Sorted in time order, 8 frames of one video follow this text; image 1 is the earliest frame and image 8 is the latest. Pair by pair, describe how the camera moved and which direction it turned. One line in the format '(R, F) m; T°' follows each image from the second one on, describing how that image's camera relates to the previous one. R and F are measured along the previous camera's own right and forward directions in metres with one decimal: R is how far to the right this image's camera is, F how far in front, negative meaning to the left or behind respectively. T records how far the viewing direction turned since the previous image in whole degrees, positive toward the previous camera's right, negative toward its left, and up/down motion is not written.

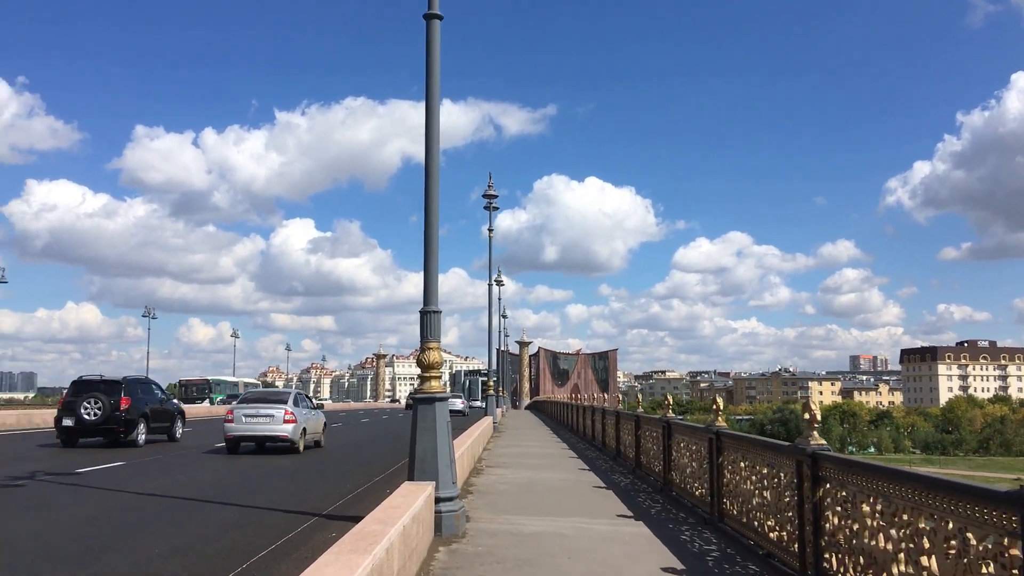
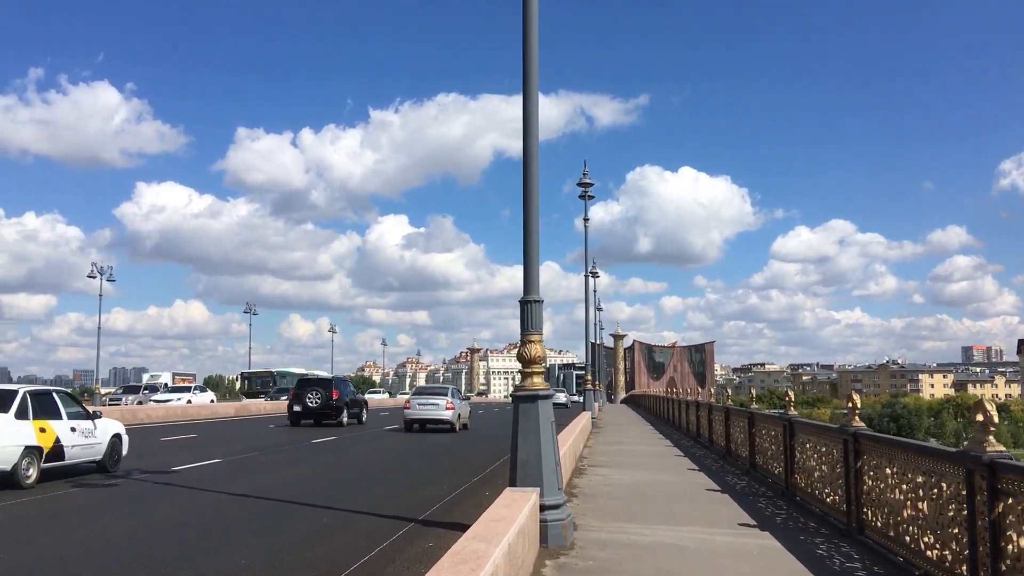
(-0.1, +0.8) m; -6°
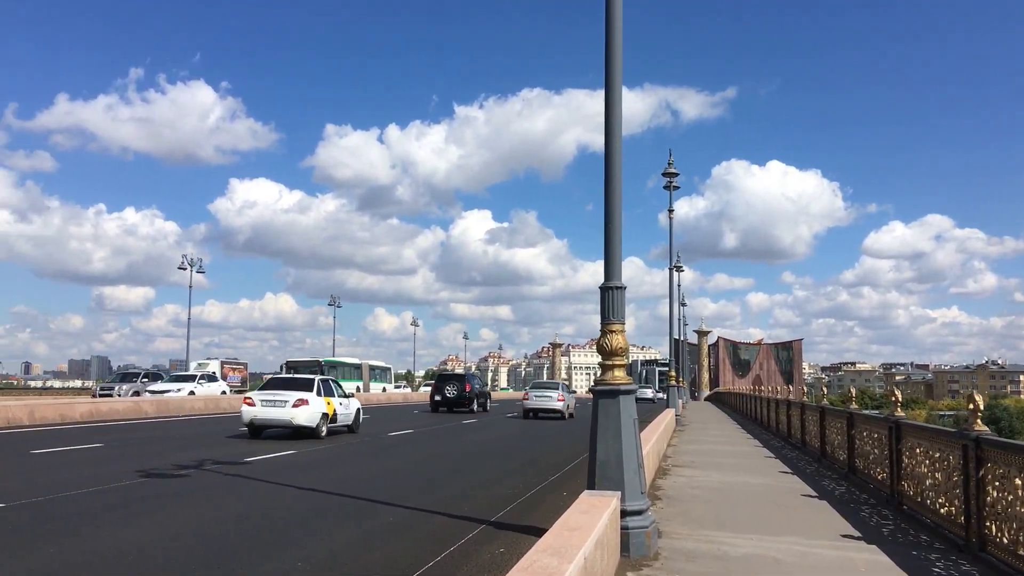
(0.0, +0.6) m; -5°
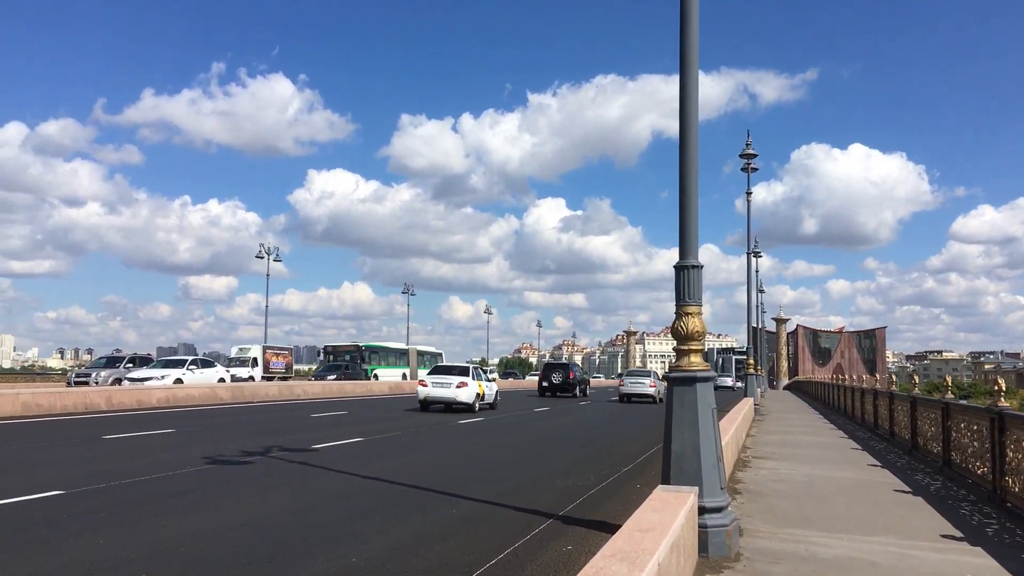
(0.0, +0.5) m; -5°
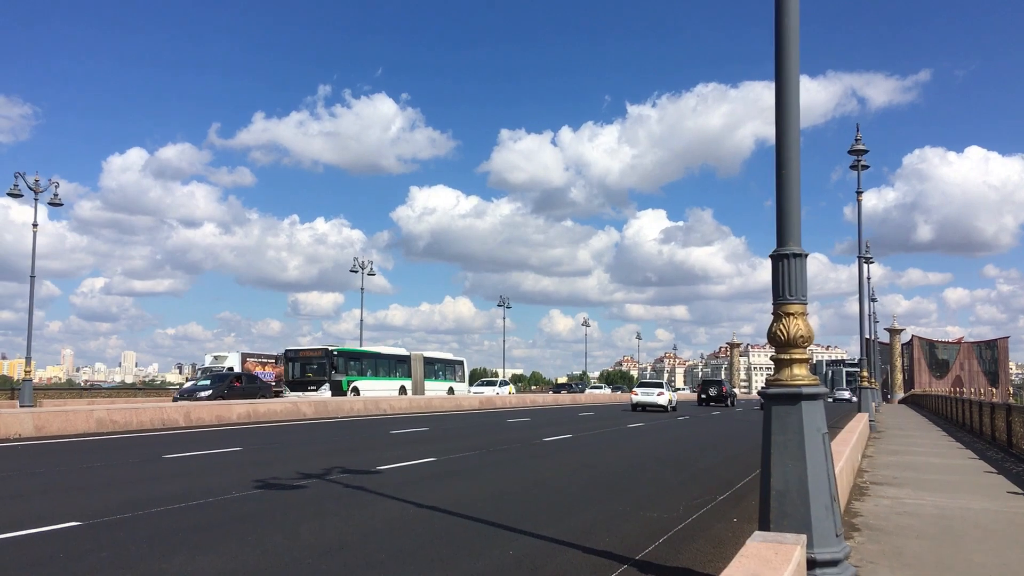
(+0.3, +1.2) m; -6°
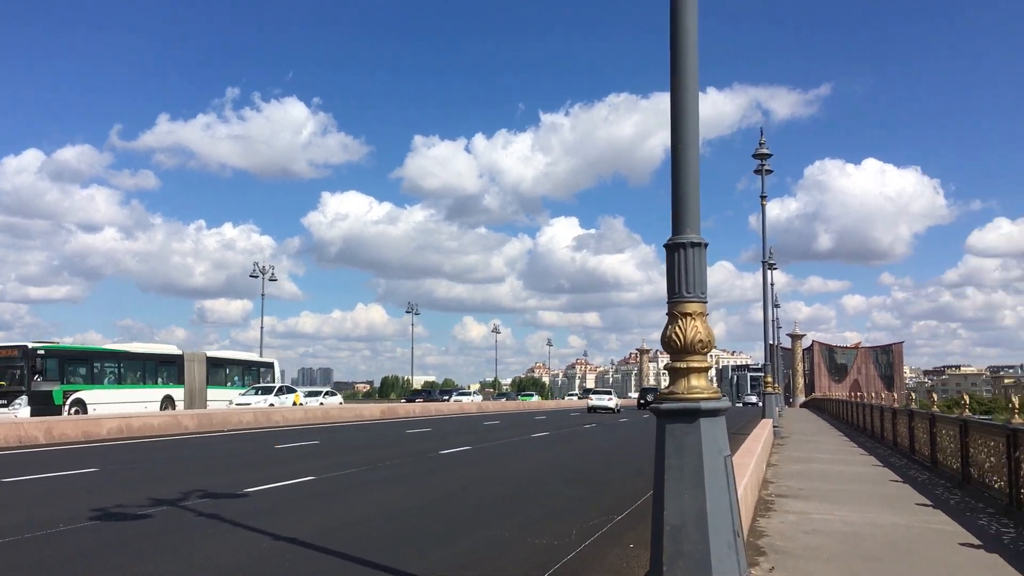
(+0.3, +0.9) m; +5°
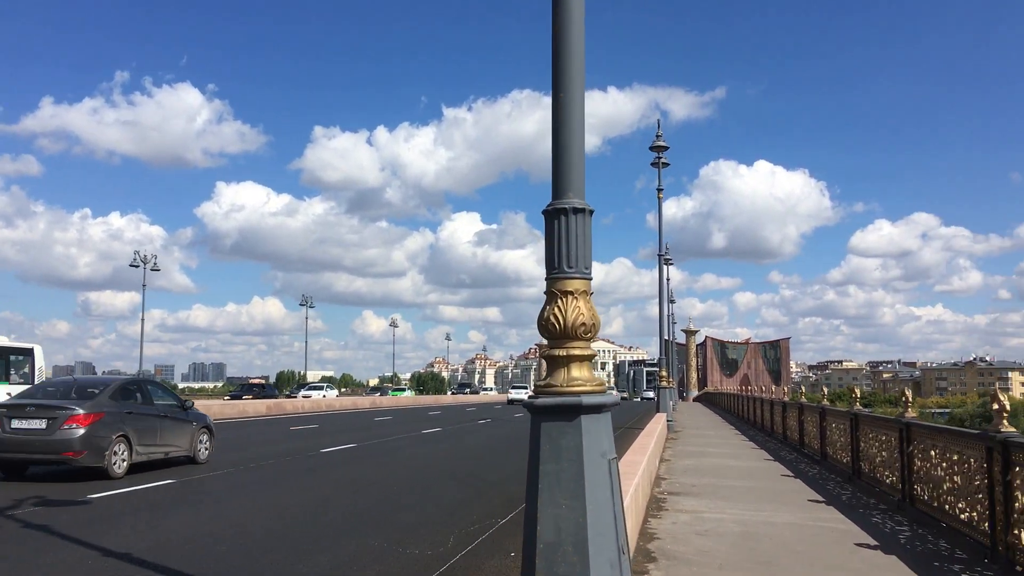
(+0.2, +0.7) m; +6°
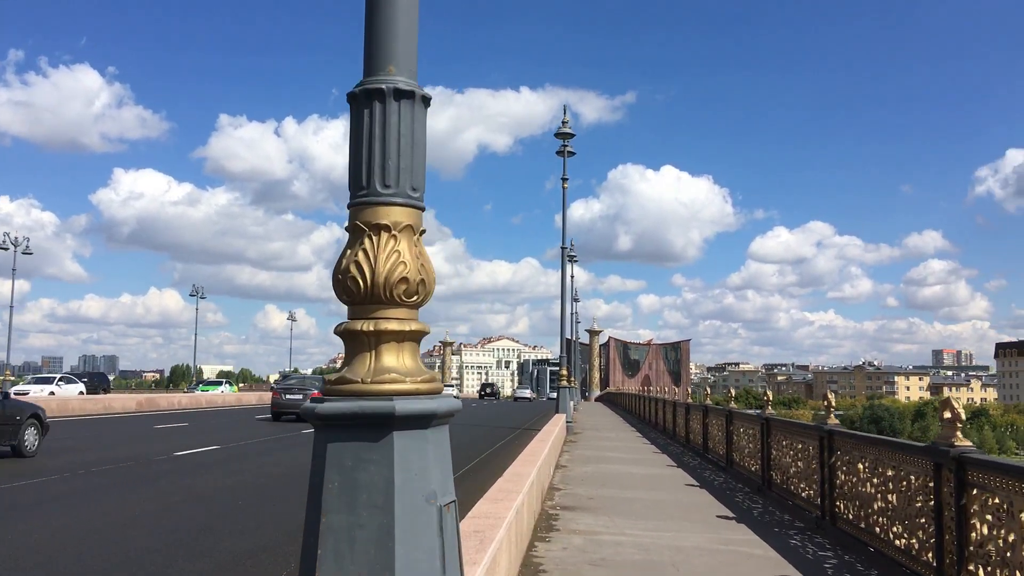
(+0.3, +1.5) m; +6°
